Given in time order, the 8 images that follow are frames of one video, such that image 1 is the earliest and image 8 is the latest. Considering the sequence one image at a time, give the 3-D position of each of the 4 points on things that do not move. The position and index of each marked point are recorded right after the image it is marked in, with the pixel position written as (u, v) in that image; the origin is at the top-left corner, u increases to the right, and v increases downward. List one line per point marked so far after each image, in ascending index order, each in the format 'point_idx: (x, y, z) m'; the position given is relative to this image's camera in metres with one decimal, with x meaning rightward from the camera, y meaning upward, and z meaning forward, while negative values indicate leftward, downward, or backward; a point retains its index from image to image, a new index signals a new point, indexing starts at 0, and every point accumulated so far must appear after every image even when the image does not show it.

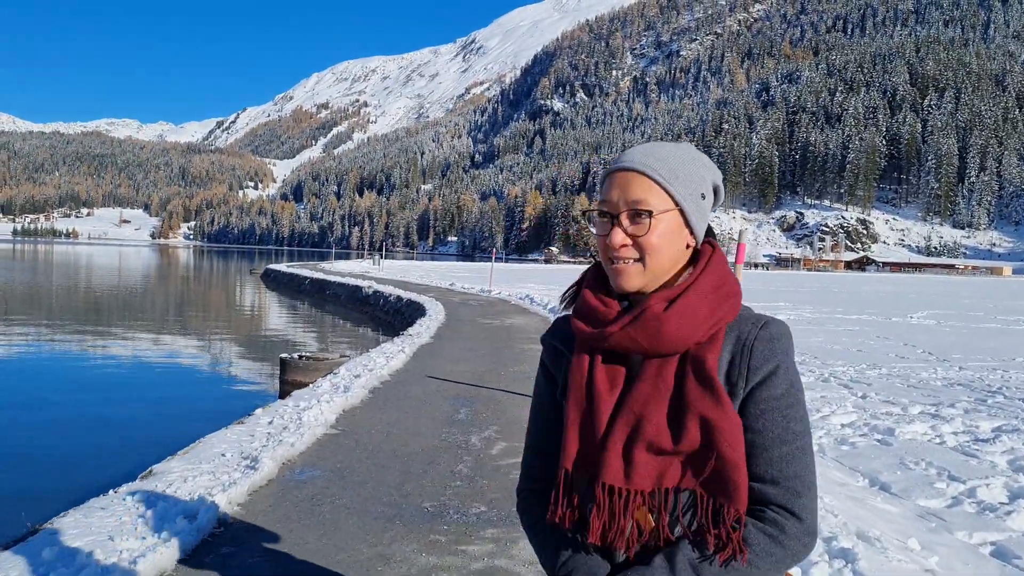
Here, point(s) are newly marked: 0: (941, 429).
0: (+8.2, -2.7, +13.2) m
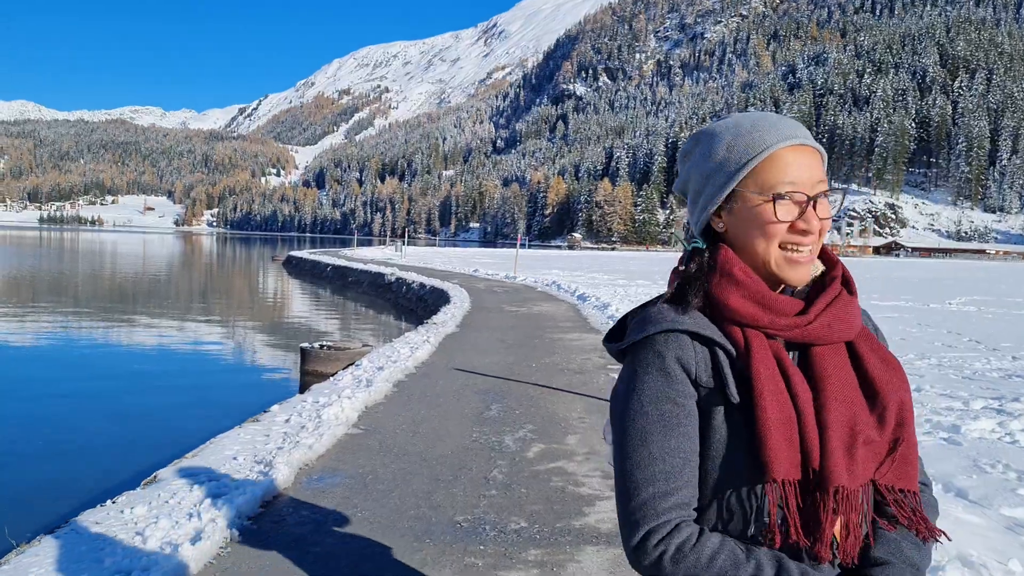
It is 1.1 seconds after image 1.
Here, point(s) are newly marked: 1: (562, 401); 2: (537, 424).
0: (+8.8, -2.5, +12.1) m
1: (+0.9, -2.0, +16.2) m
2: (+0.5, -2.0, +14.2) m
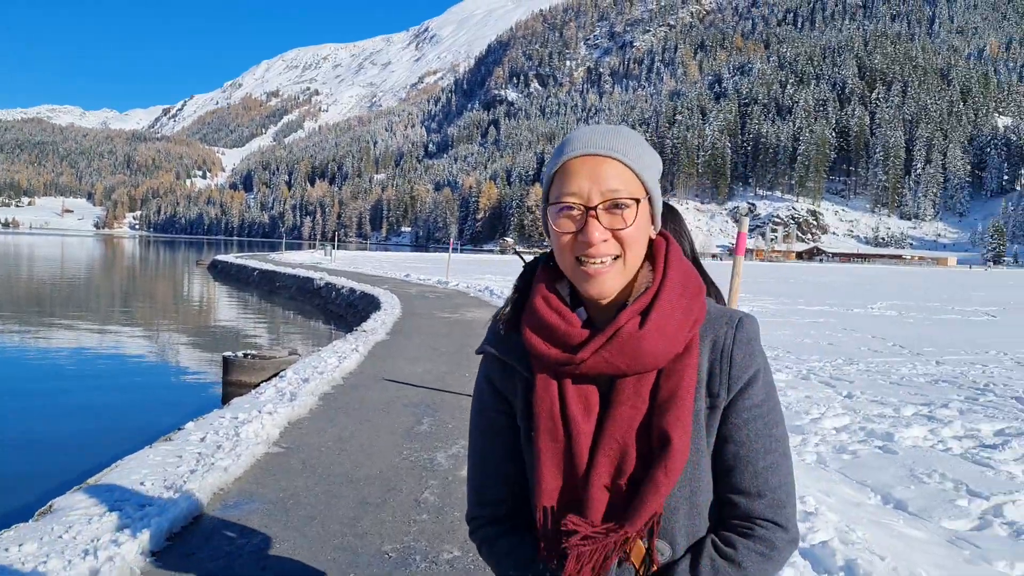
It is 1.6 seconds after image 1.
0: (+7.6, -2.6, +12.3) m
1: (-0.6, -2.1, +15.5) m
2: (-0.8, -2.2, +13.5) m
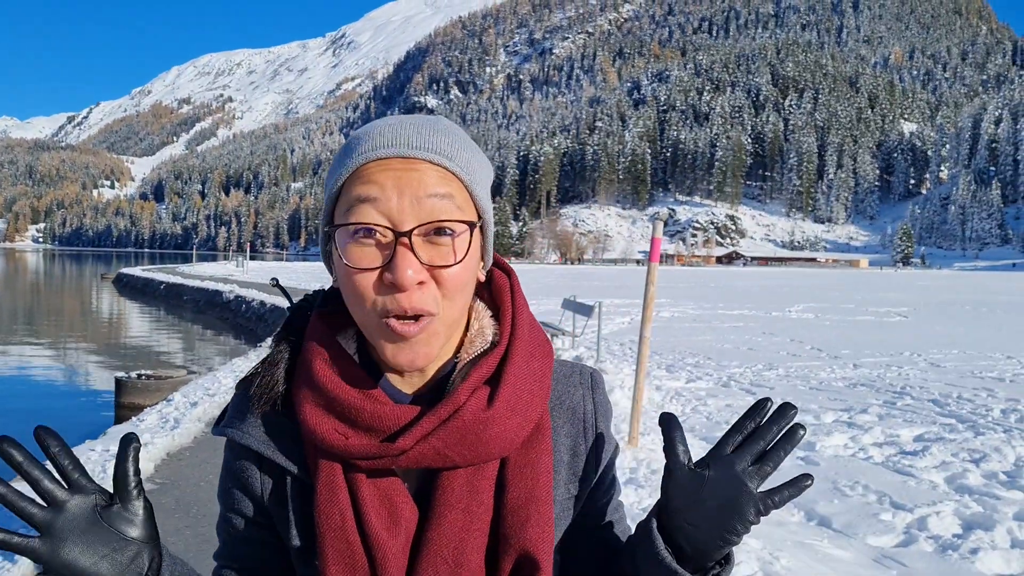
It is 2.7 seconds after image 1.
0: (+6.1, -2.6, +12.1) m
1: (-2.5, -2.4, +14.4) m
2: (-2.4, -2.4, +12.4) m
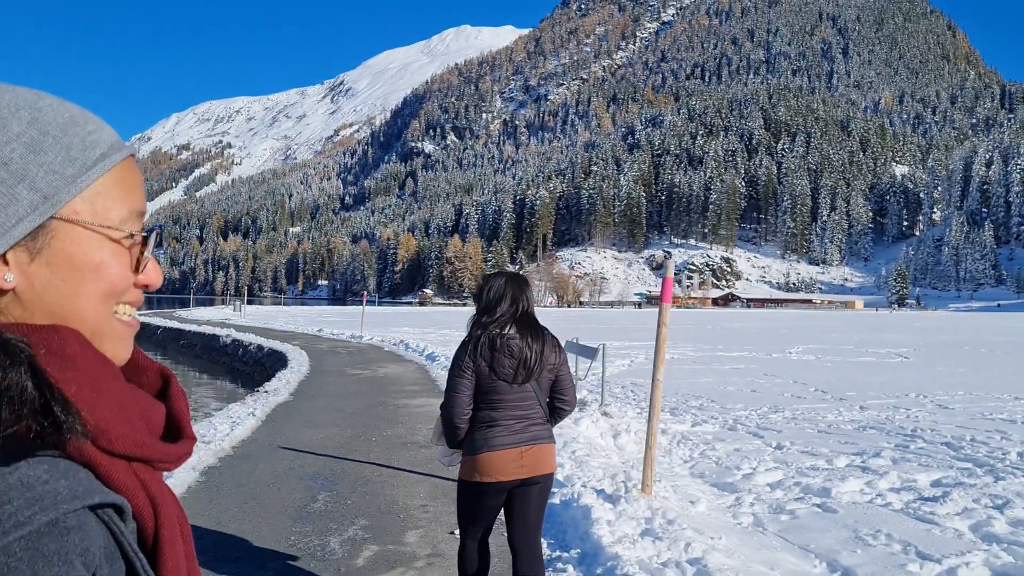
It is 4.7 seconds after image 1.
0: (+6.1, -3.3, +11.7) m
1: (-2.4, -3.3, +14.0) m
2: (-2.4, -3.1, +12.0) m
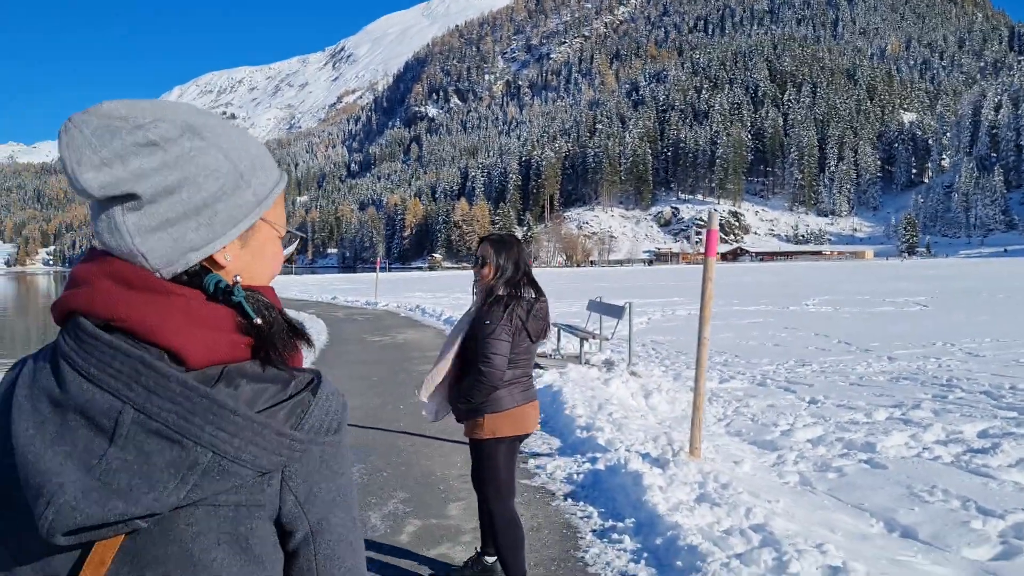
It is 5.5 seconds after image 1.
0: (+6.7, -2.5, +11.3) m
1: (-1.8, -2.6, +13.7) m
2: (-1.8, -2.5, +11.7) m
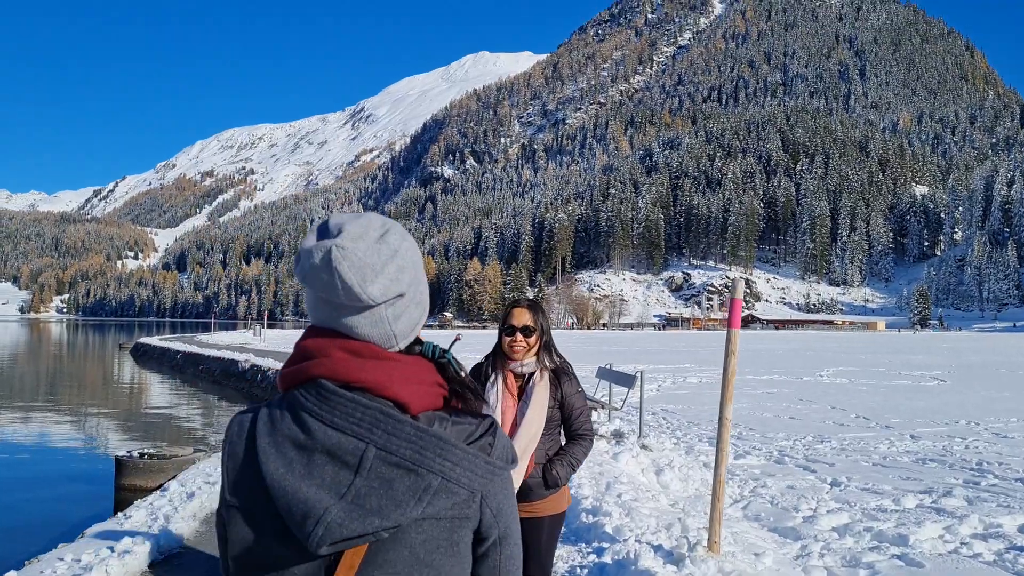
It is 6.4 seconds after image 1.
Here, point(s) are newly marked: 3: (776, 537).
0: (+6.7, -3.6, +10.4) m
1: (-1.8, -3.7, +12.9) m
2: (-1.8, -3.5, +11.0) m
3: (+3.8, -3.6, +10.1) m
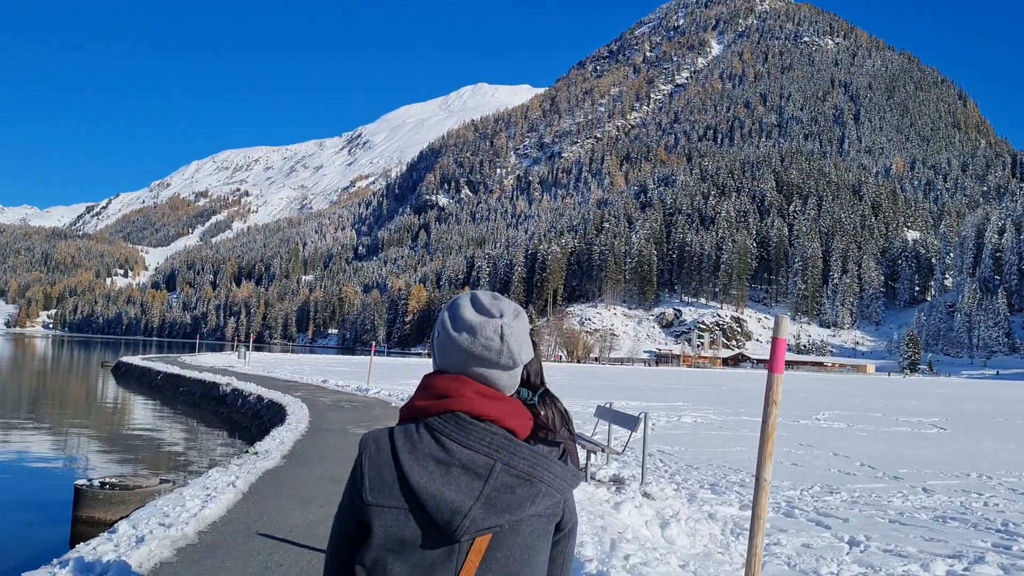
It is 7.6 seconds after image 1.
0: (+6.5, -4.3, +9.3) m
1: (-2.0, -4.2, +11.7) m
2: (-2.0, -3.9, +9.7) m
3: (+3.7, -4.1, +9.0) m
